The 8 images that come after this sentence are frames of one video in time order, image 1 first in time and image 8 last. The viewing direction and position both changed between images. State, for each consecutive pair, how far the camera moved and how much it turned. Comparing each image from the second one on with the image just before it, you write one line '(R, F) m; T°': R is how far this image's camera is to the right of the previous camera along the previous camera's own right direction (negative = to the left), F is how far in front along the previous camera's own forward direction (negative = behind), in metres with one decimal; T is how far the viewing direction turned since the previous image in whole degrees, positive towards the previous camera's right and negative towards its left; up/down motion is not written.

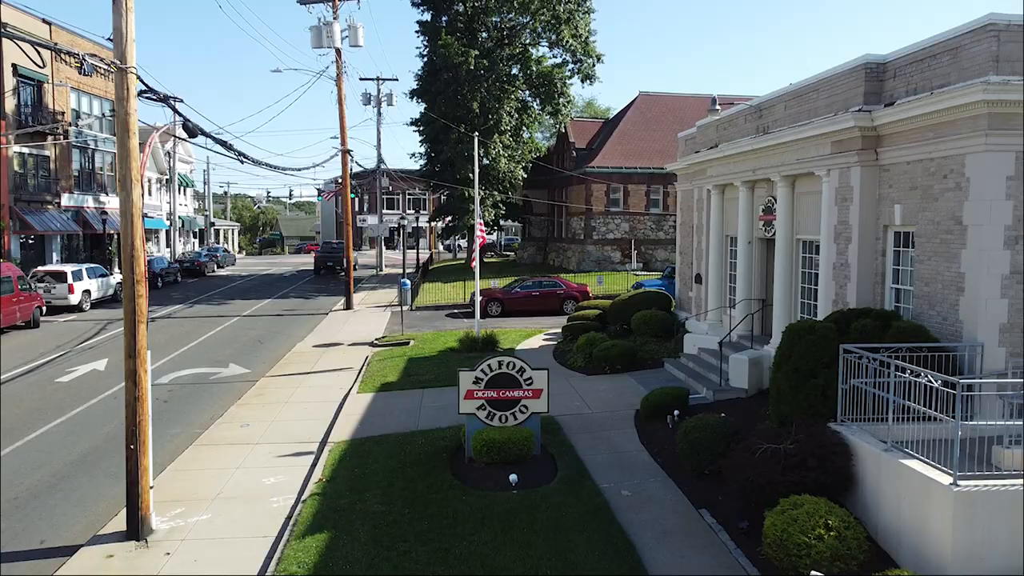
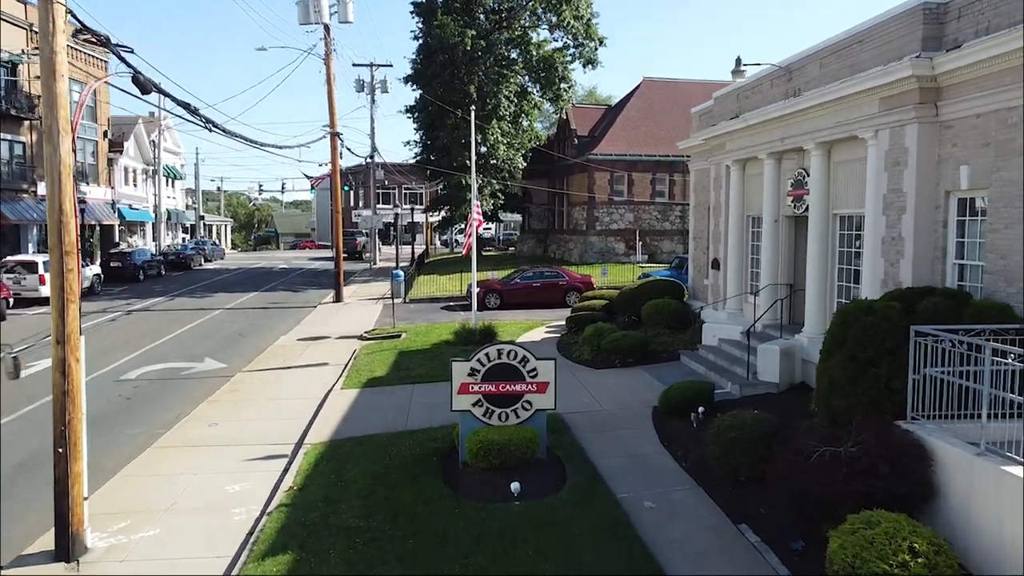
(0.0, +1.5) m; 0°
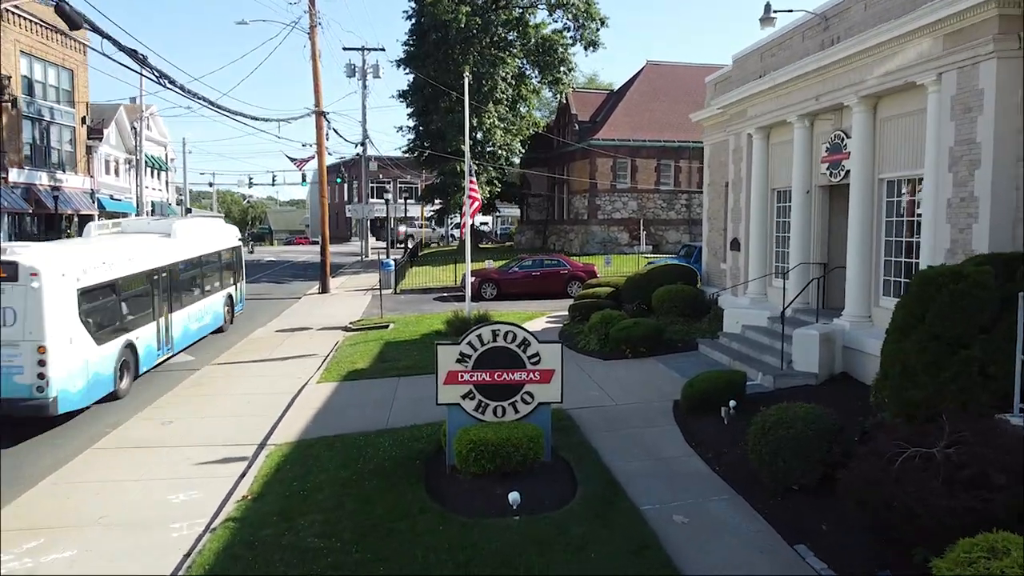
(0.0, +1.6) m; 0°
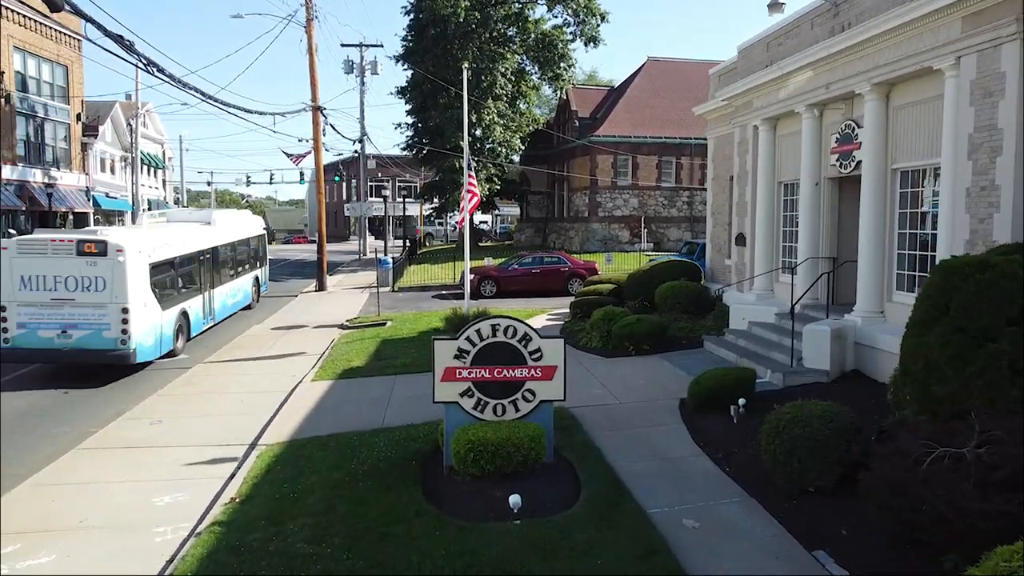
(0.0, +0.4) m; 0°
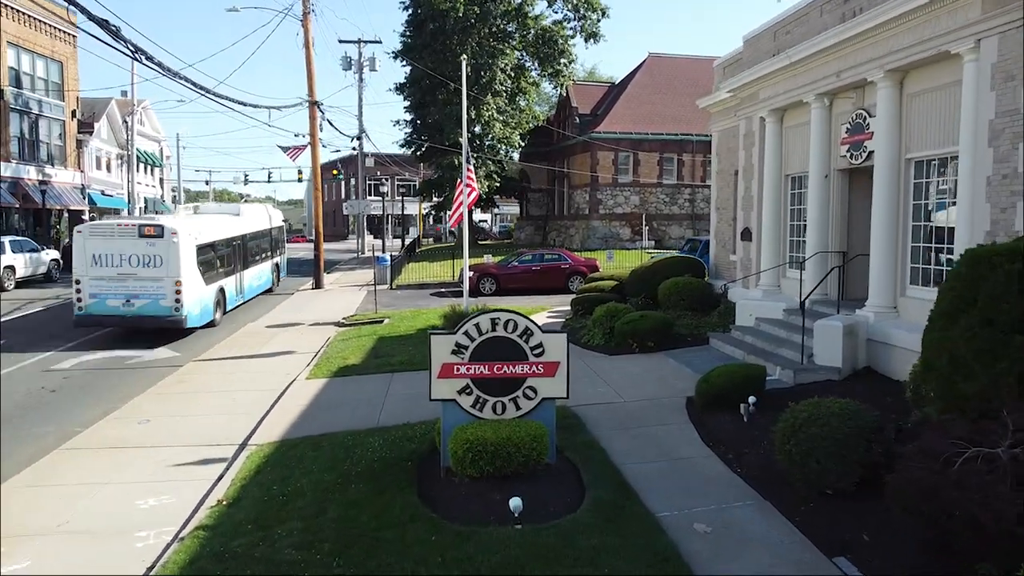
(0.0, +0.4) m; 0°
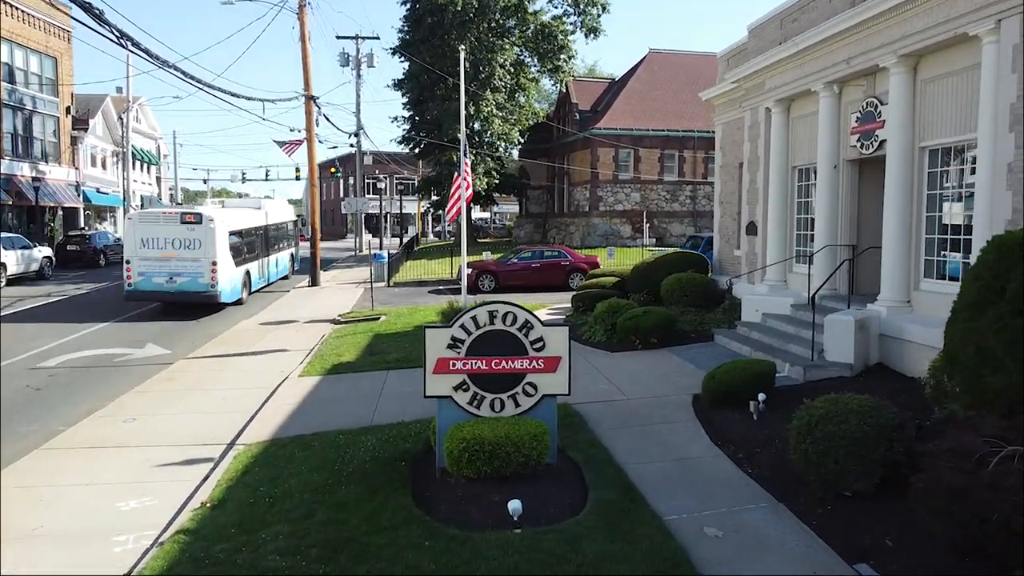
(0.0, +0.4) m; 0°
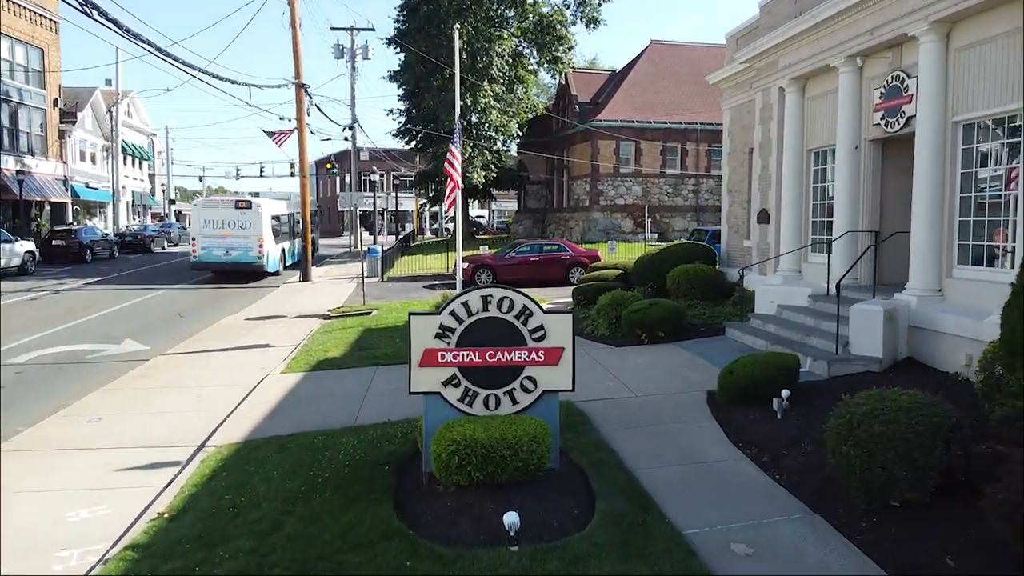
(0.0, +0.8) m; 0°
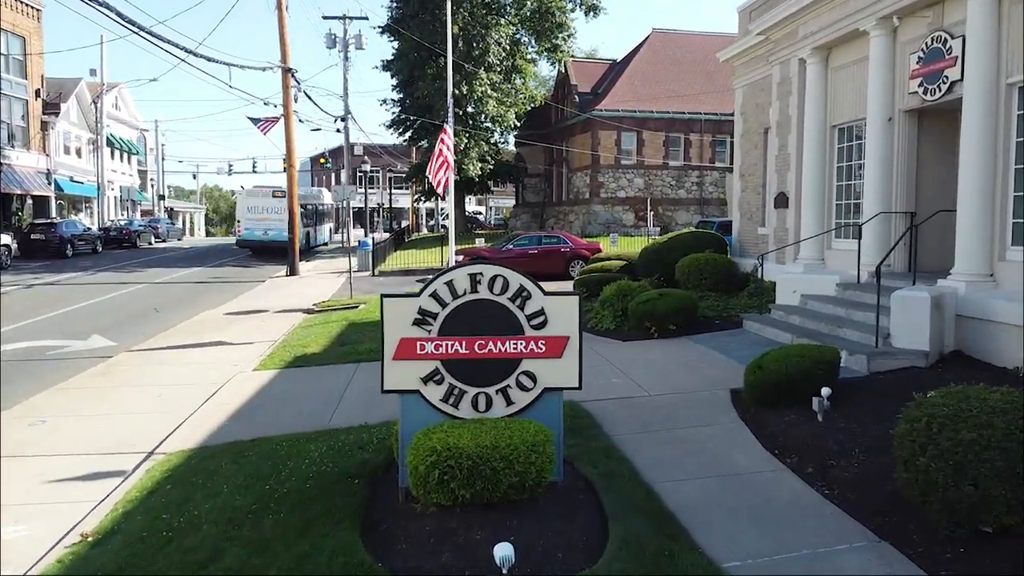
(0.0, +1.0) m; 0°
